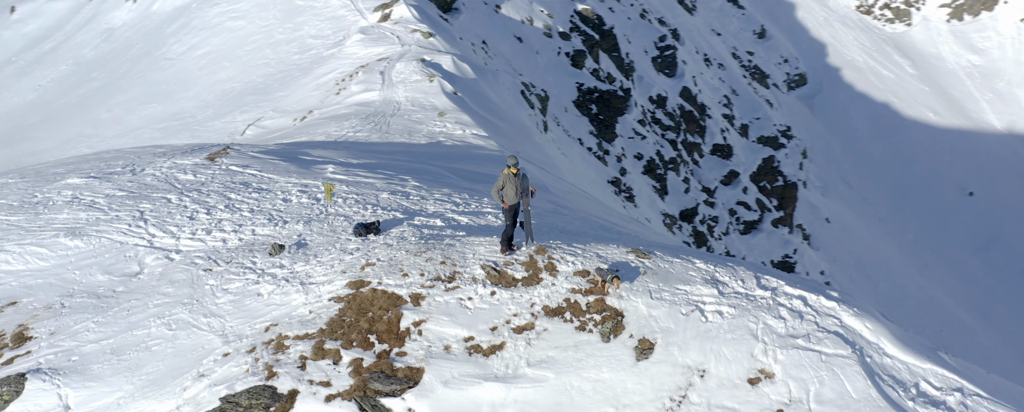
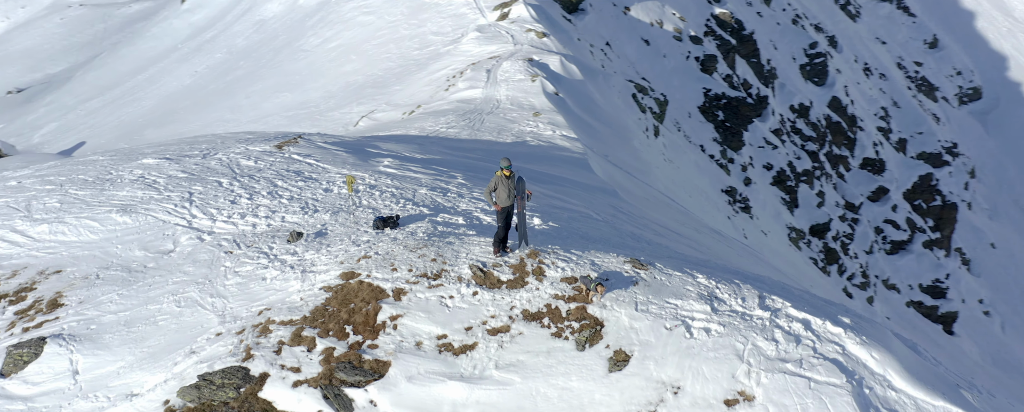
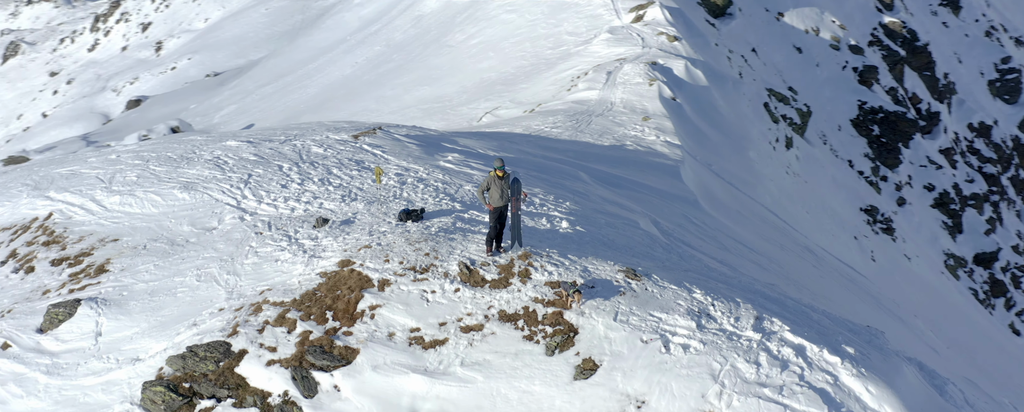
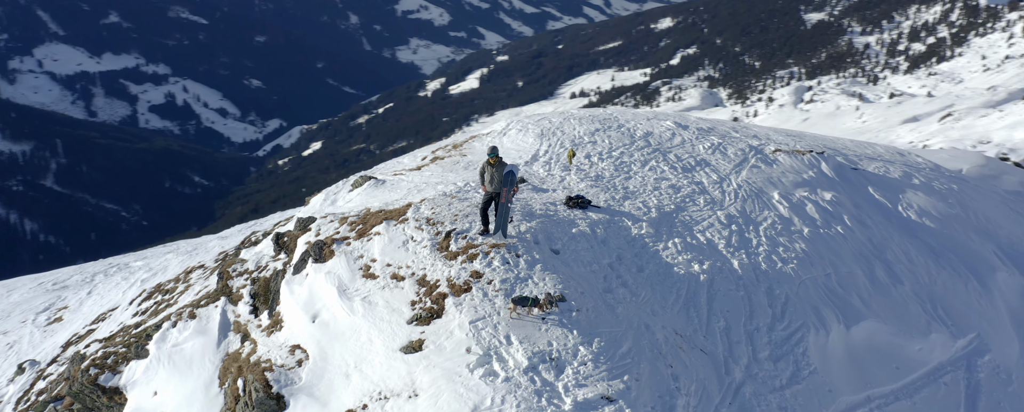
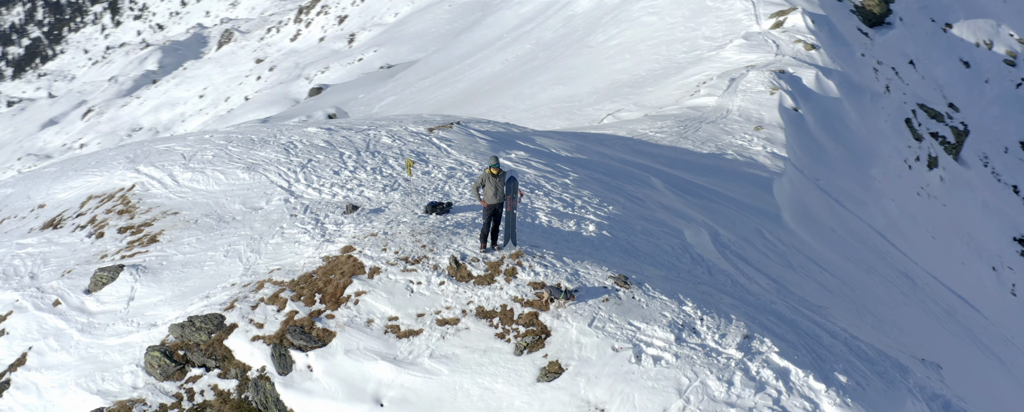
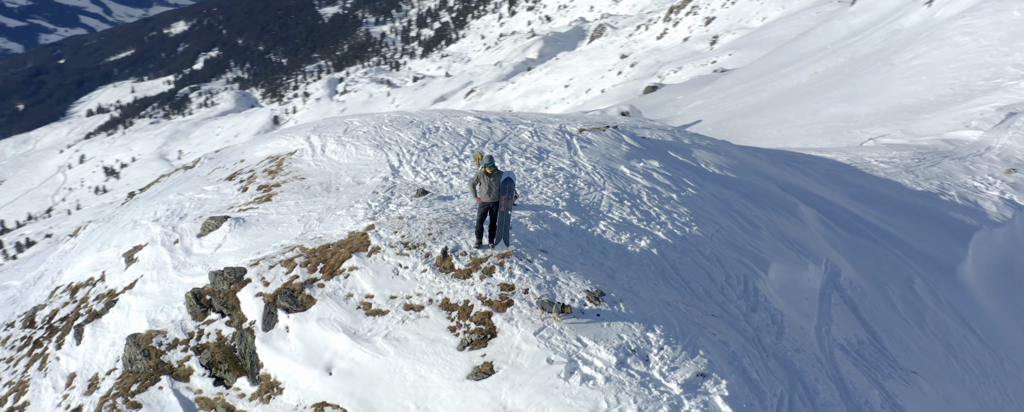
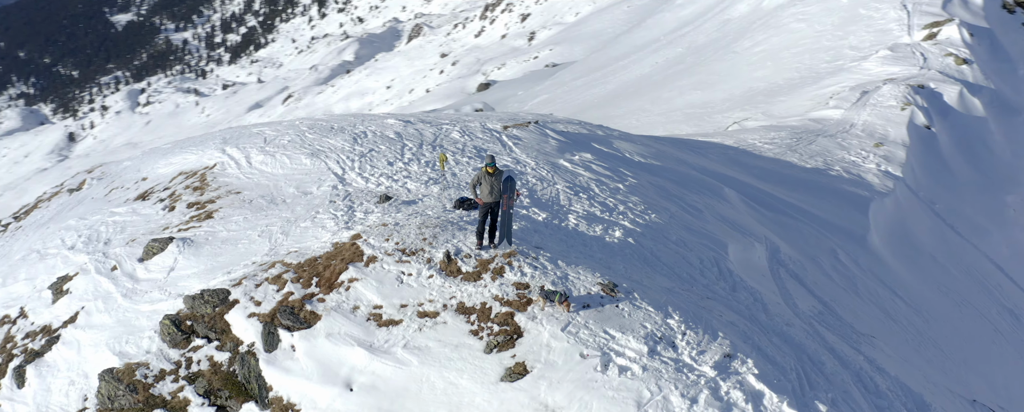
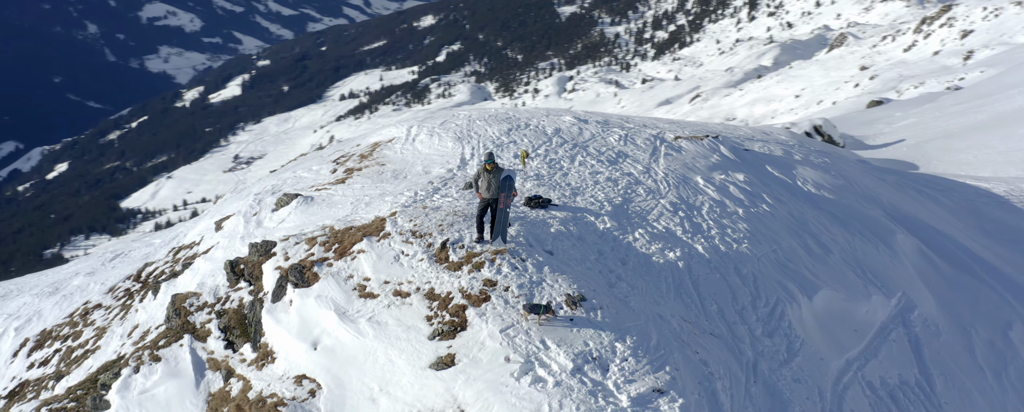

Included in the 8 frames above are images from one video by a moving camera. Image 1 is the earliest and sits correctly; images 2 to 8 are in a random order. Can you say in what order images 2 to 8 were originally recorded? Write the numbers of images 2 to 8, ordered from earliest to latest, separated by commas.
2, 3, 5, 7, 6, 8, 4
